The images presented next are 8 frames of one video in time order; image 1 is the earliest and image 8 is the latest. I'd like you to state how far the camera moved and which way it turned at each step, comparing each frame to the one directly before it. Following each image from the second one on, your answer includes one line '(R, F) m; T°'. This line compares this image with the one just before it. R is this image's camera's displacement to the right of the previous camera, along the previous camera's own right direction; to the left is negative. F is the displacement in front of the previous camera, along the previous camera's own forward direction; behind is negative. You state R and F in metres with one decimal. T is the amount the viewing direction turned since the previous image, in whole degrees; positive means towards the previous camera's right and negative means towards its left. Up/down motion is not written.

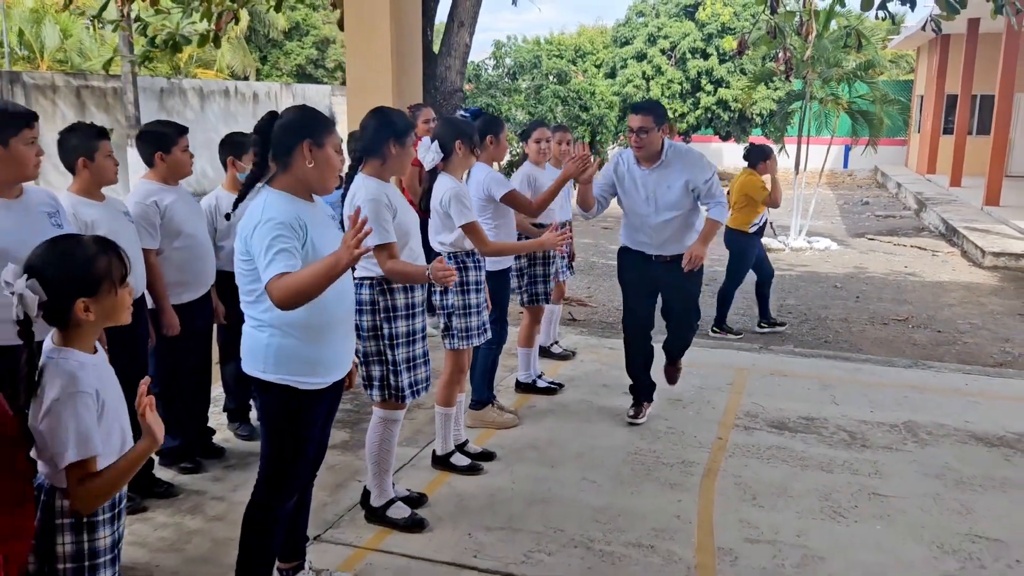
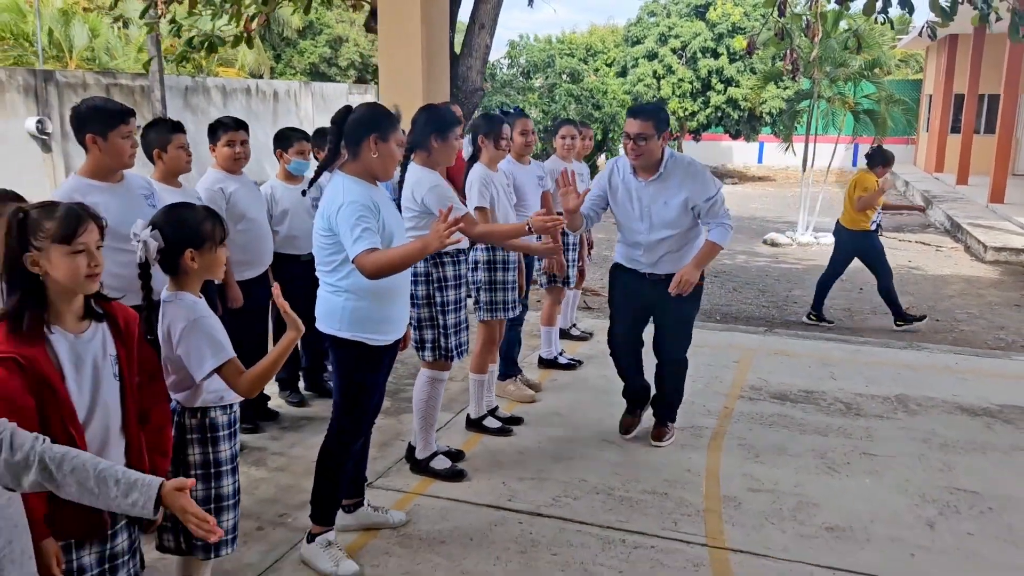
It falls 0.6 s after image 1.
(-0.1, -0.4) m; -1°
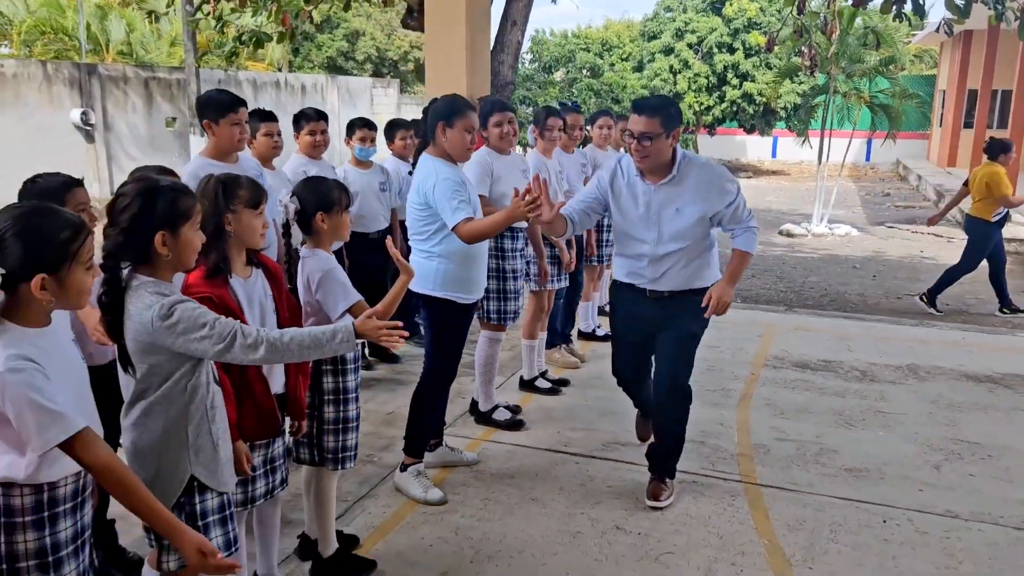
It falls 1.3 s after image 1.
(-0.2, -0.4) m; -1°
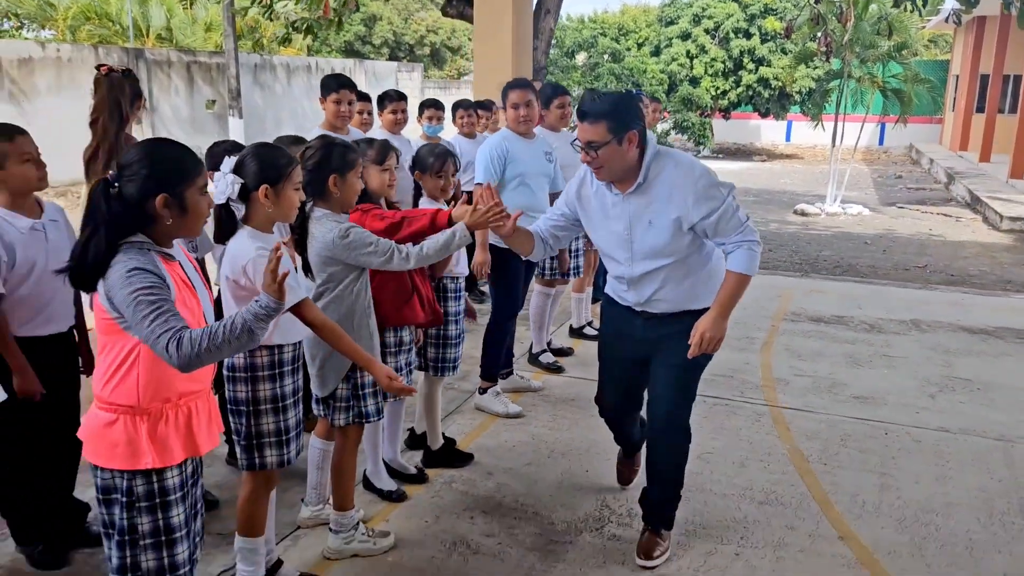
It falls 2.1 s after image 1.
(-0.2, -0.6) m; -1°
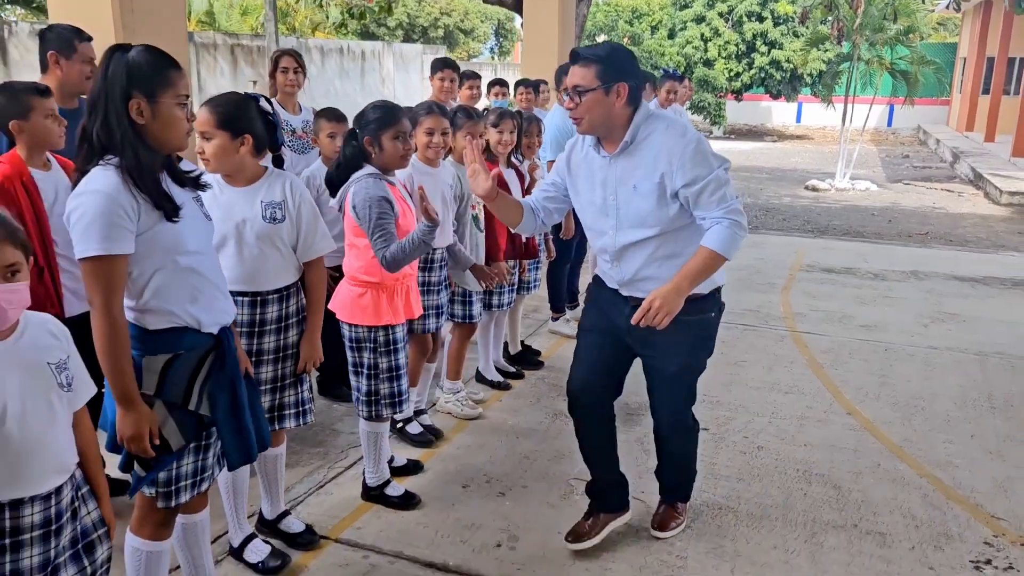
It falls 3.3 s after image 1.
(-0.3, -0.9) m; 0°
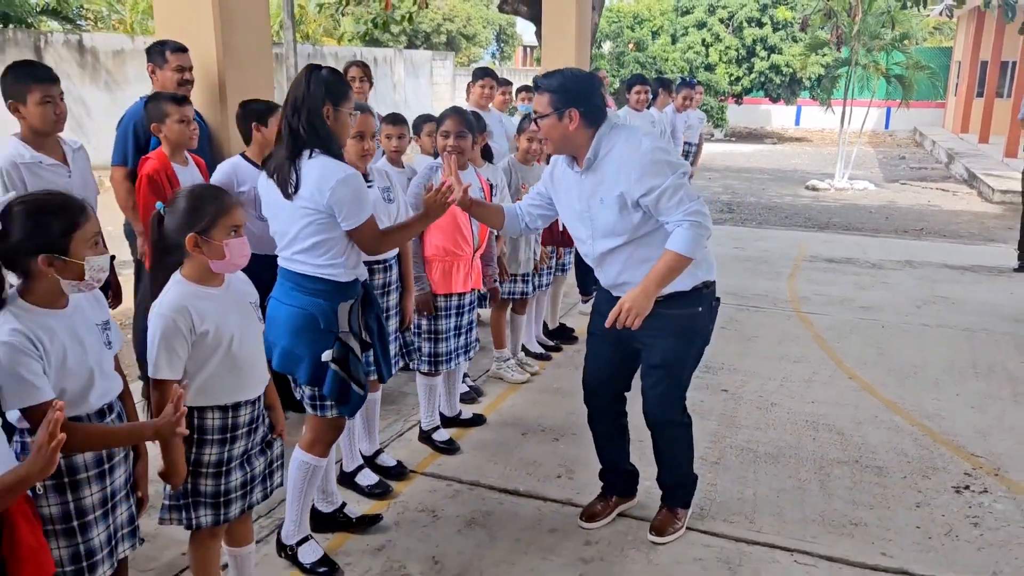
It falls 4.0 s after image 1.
(-0.2, -0.5) m; 0°
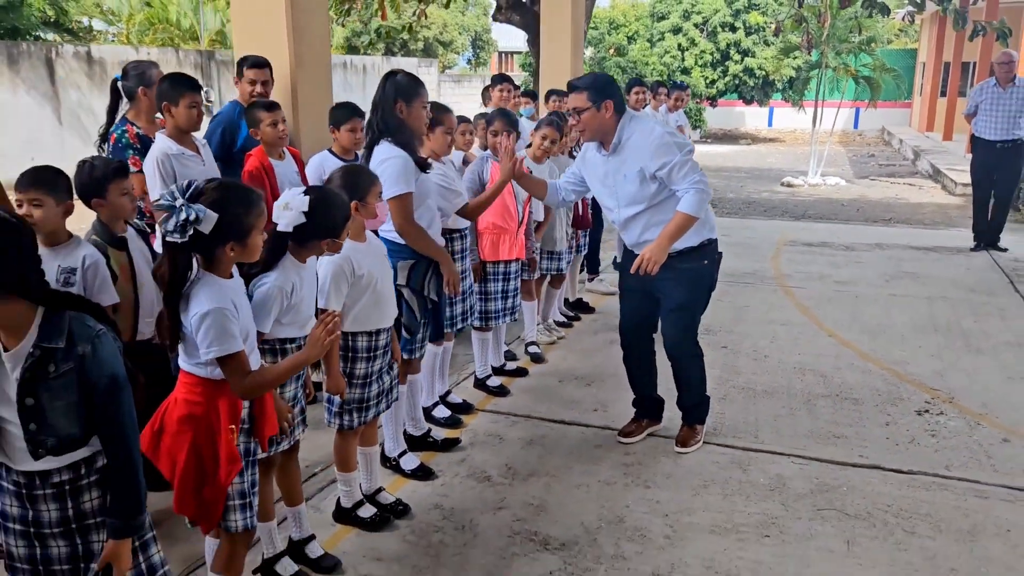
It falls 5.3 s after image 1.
(-0.3, -0.7) m; +2°
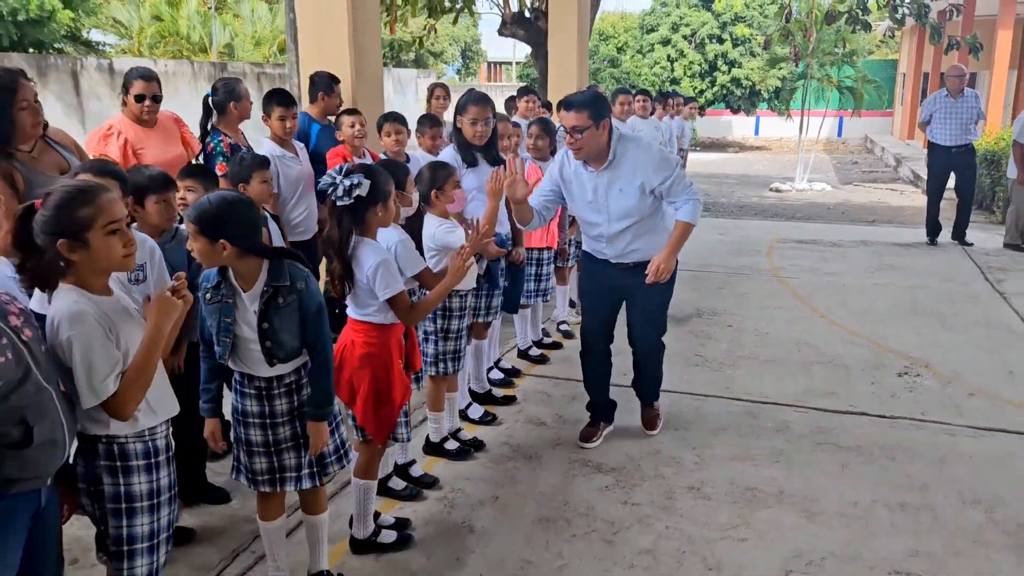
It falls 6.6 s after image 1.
(-0.3, -0.7) m; +1°
